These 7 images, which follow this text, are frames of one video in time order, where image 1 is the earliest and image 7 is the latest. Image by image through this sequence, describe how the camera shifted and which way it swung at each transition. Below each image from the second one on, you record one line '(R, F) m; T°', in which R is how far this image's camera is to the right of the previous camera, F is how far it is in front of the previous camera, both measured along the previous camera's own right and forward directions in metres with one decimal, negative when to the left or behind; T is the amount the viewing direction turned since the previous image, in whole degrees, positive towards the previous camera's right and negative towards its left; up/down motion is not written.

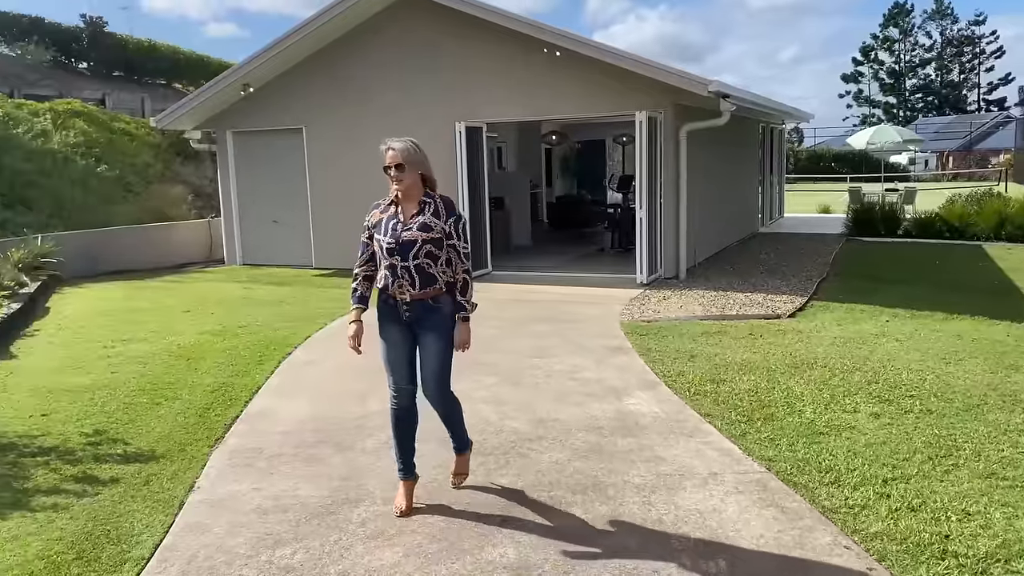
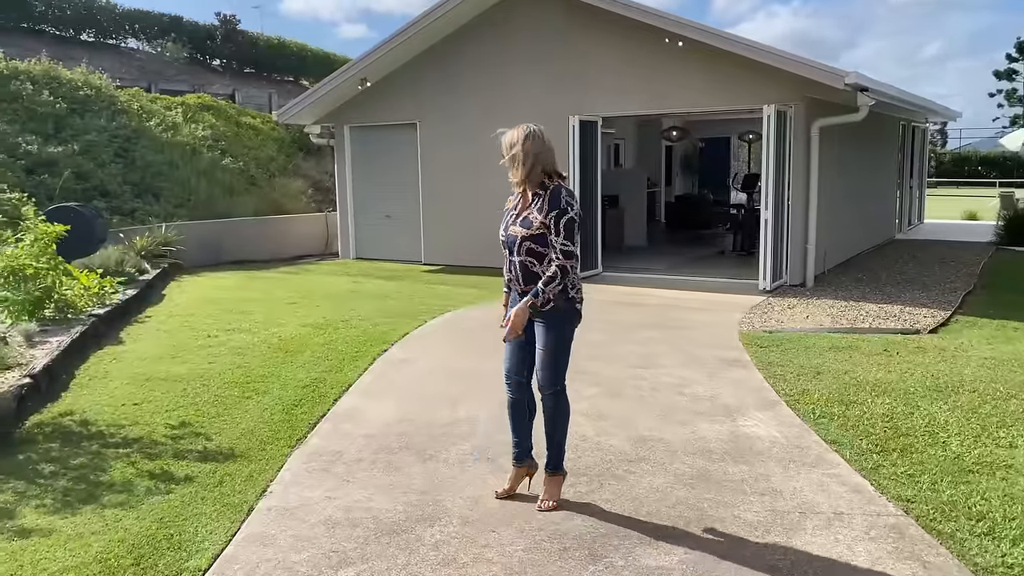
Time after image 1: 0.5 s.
(+0.1, +0.4) m; -8°
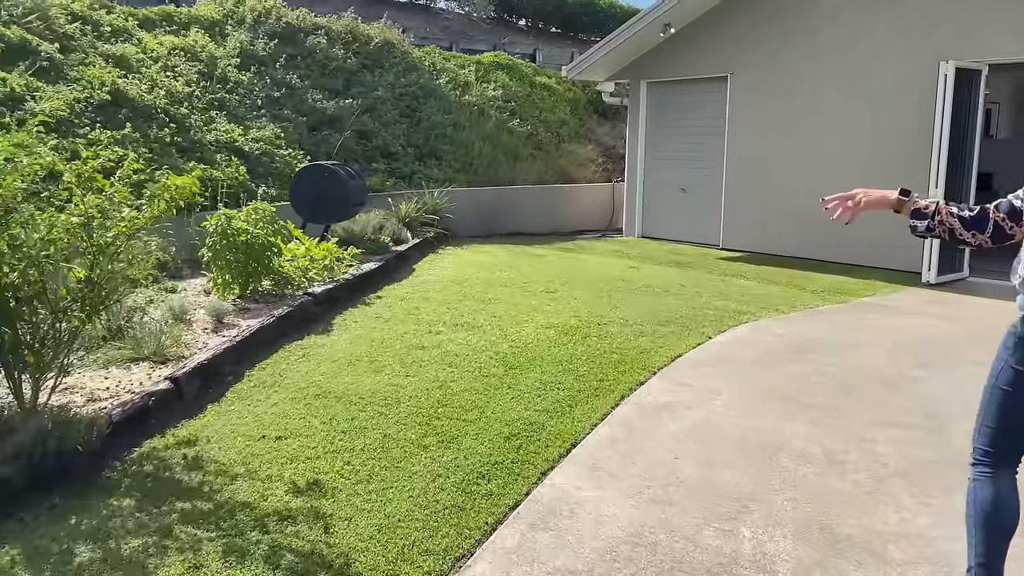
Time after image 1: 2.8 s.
(-0.1, +2.1) m; -20°
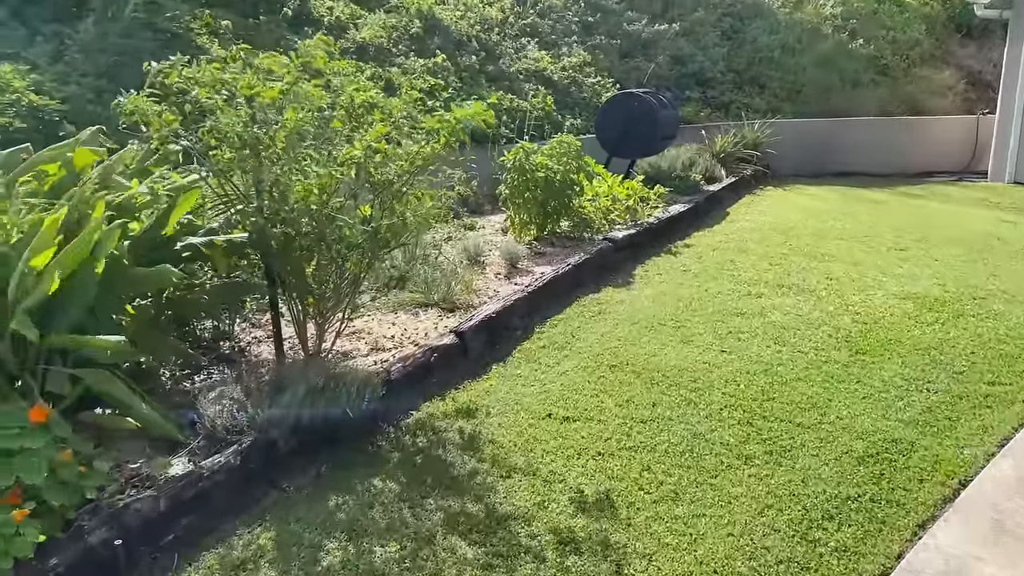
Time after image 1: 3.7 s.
(-0.2, +0.7) m; -20°
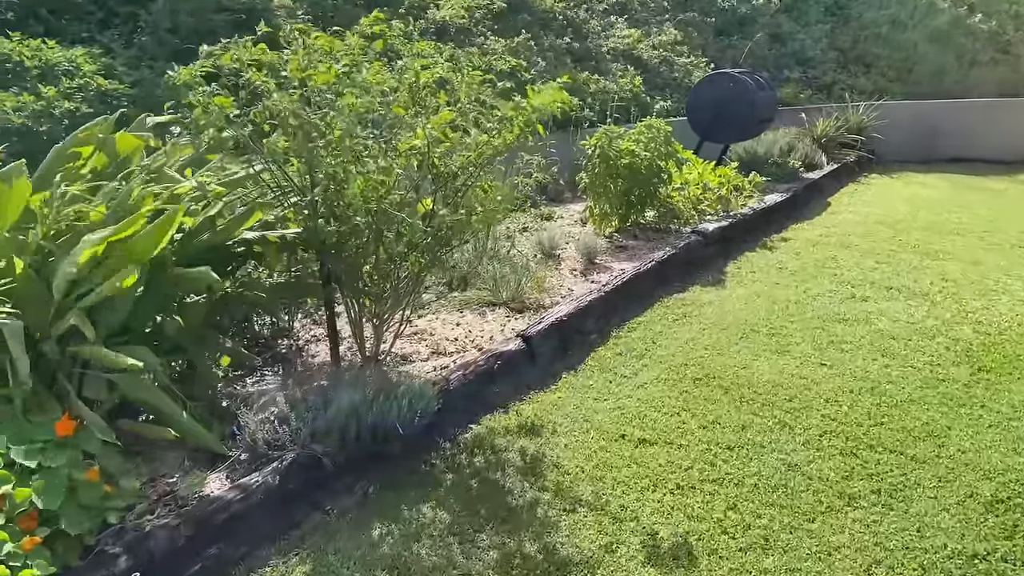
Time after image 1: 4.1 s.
(0.0, +0.3) m; -6°
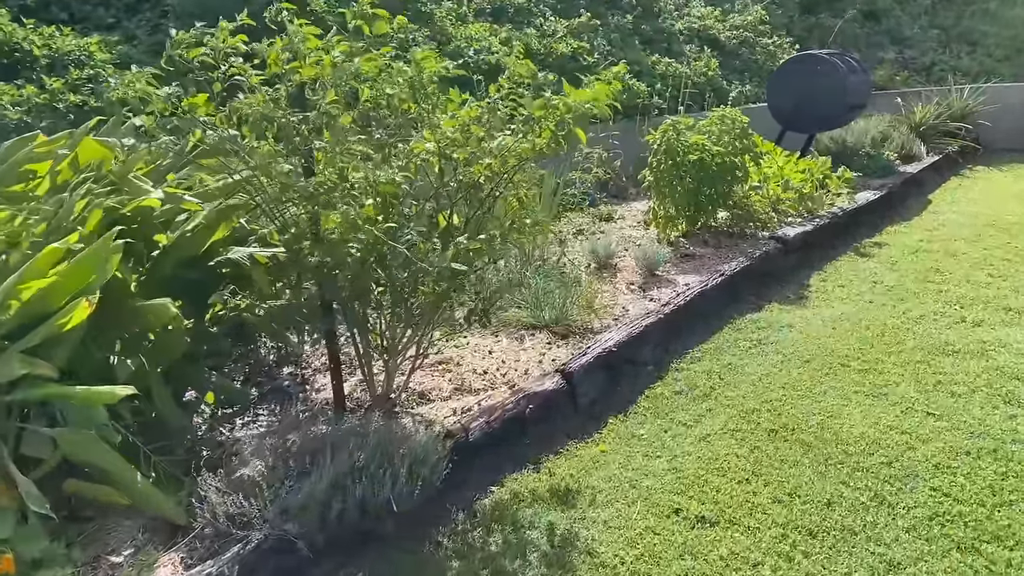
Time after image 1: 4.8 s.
(+0.1, +0.5) m; -5°
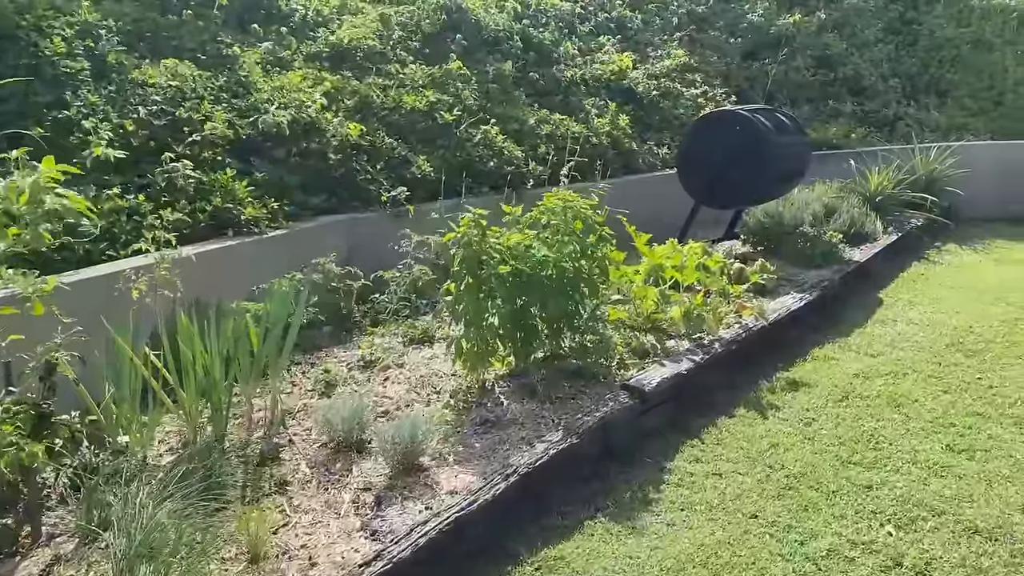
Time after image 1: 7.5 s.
(+0.9, +1.4) m; +1°
